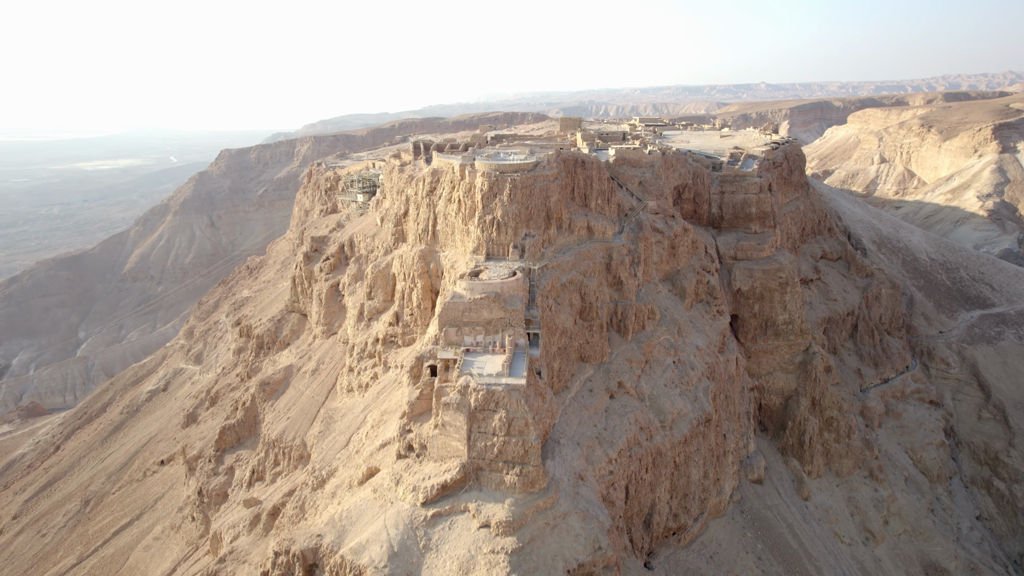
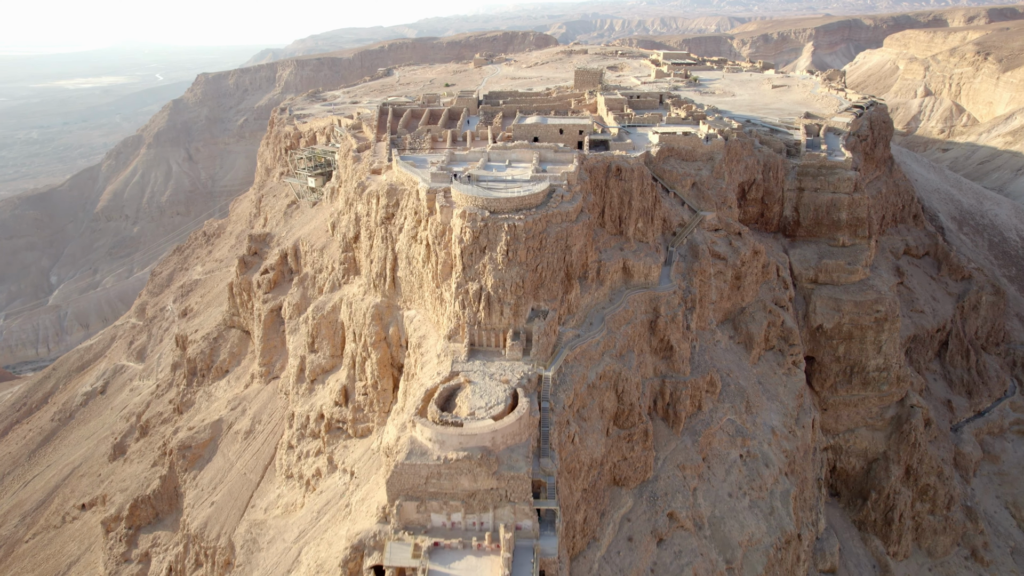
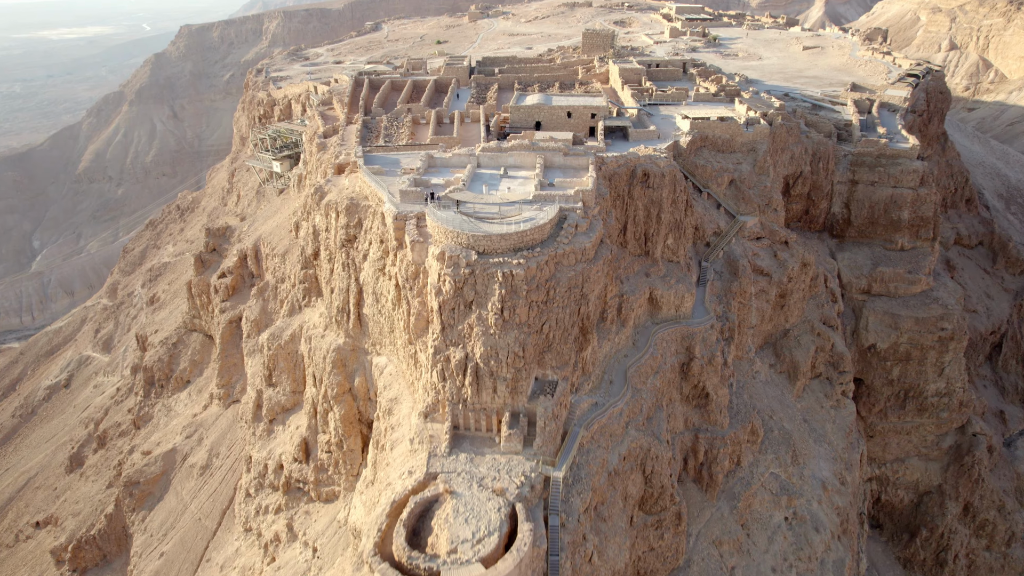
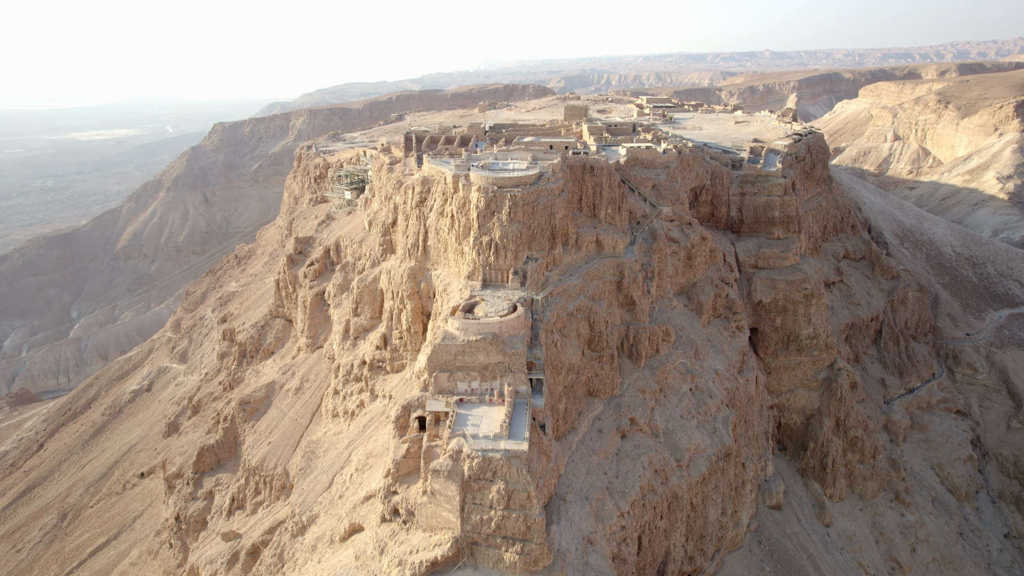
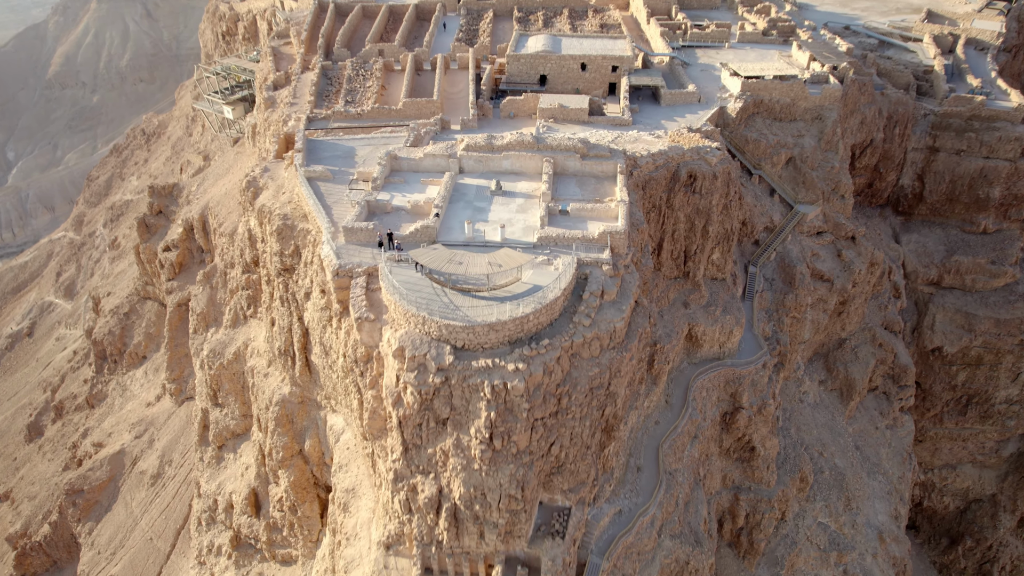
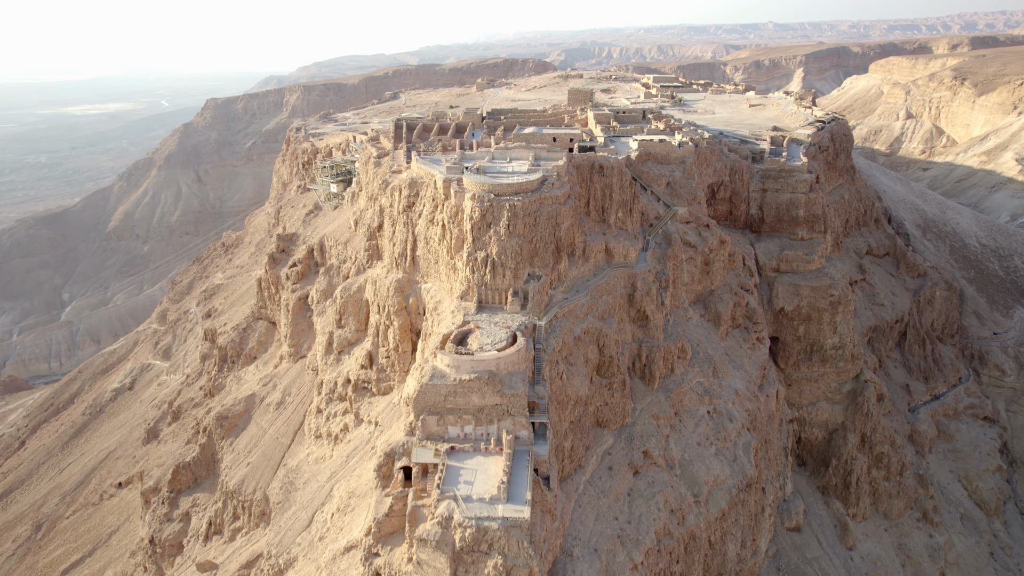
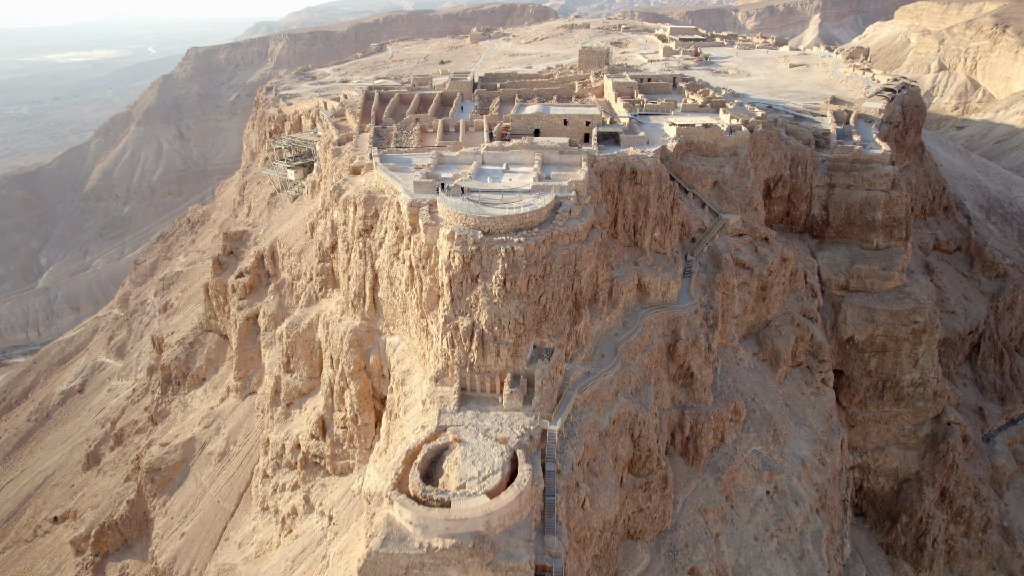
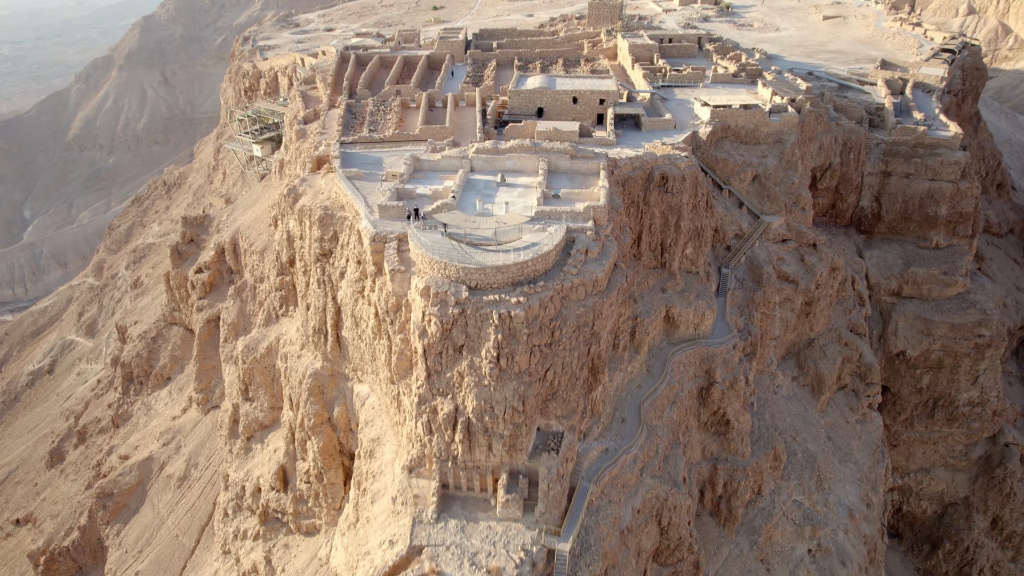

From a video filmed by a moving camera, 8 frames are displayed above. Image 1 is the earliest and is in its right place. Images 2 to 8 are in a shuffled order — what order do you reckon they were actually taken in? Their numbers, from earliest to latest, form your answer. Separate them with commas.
4, 6, 2, 7, 3, 8, 5
